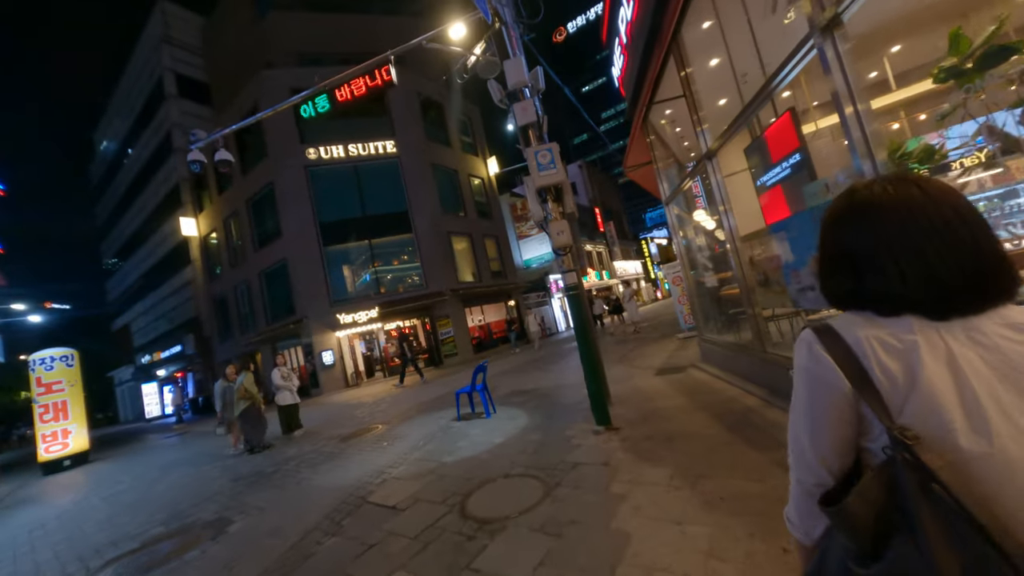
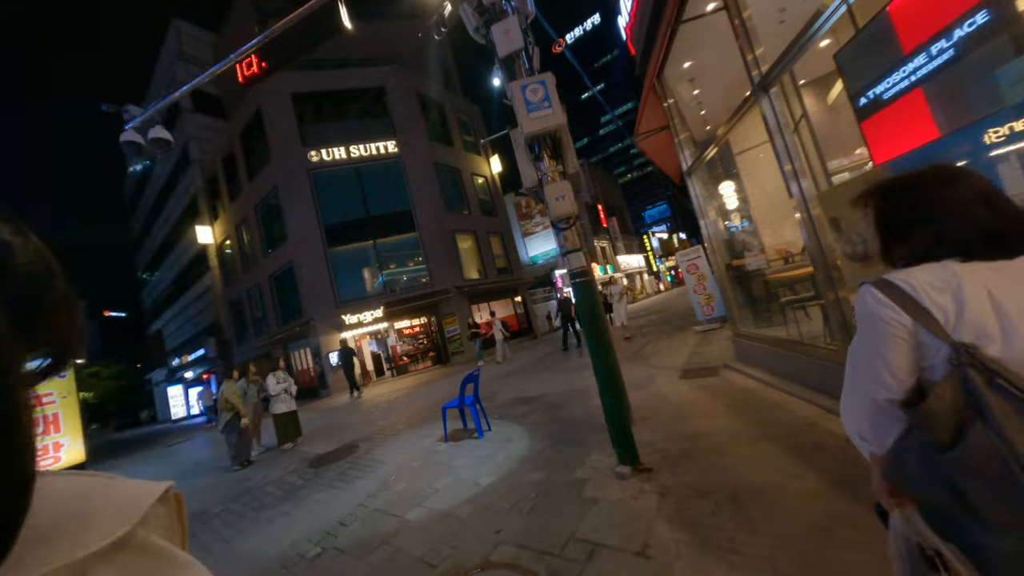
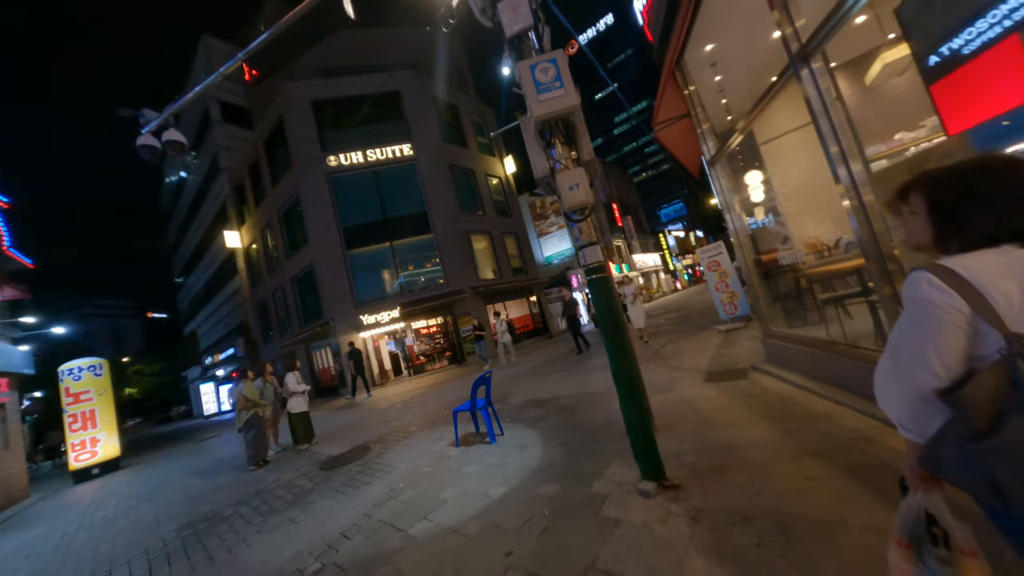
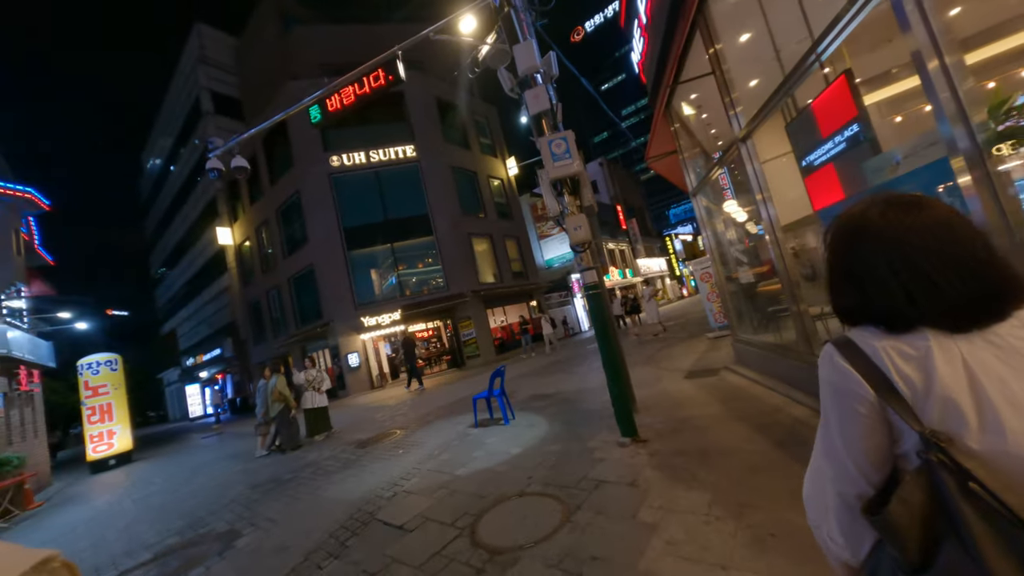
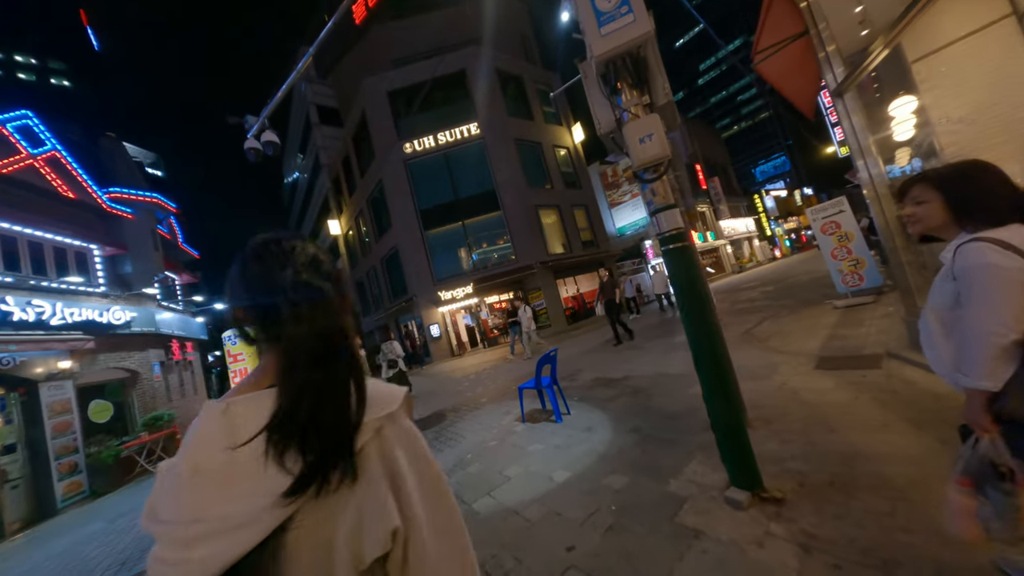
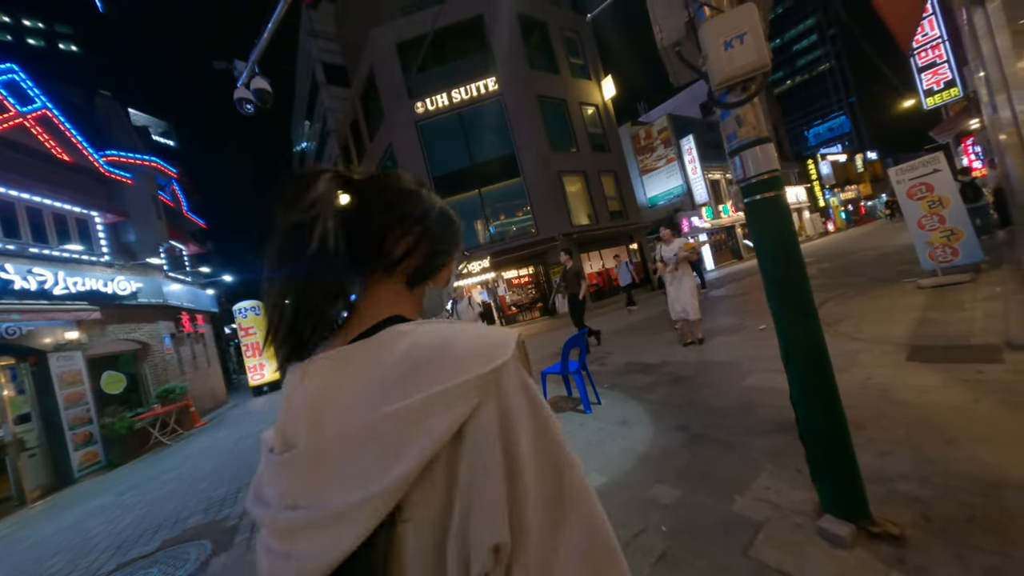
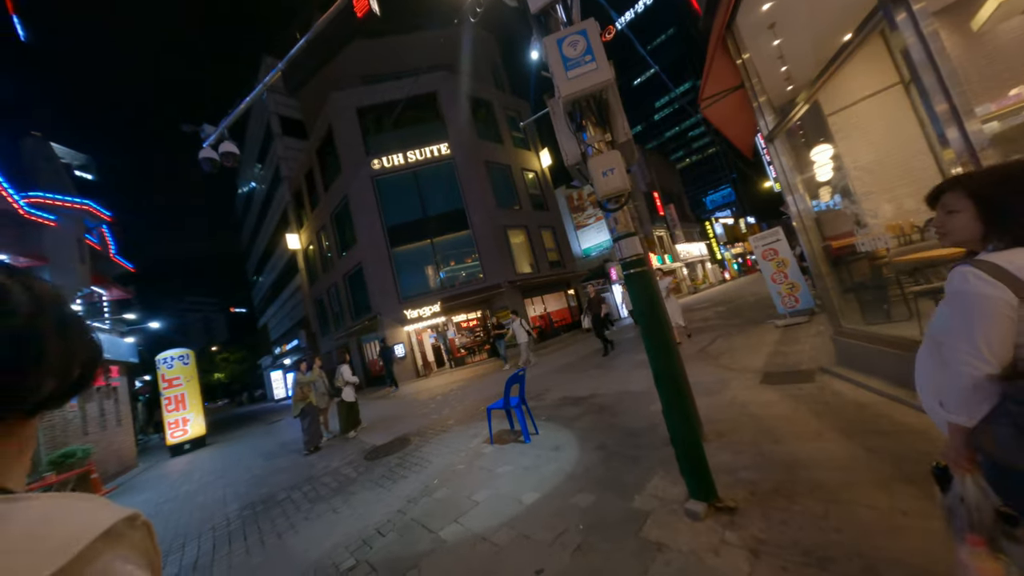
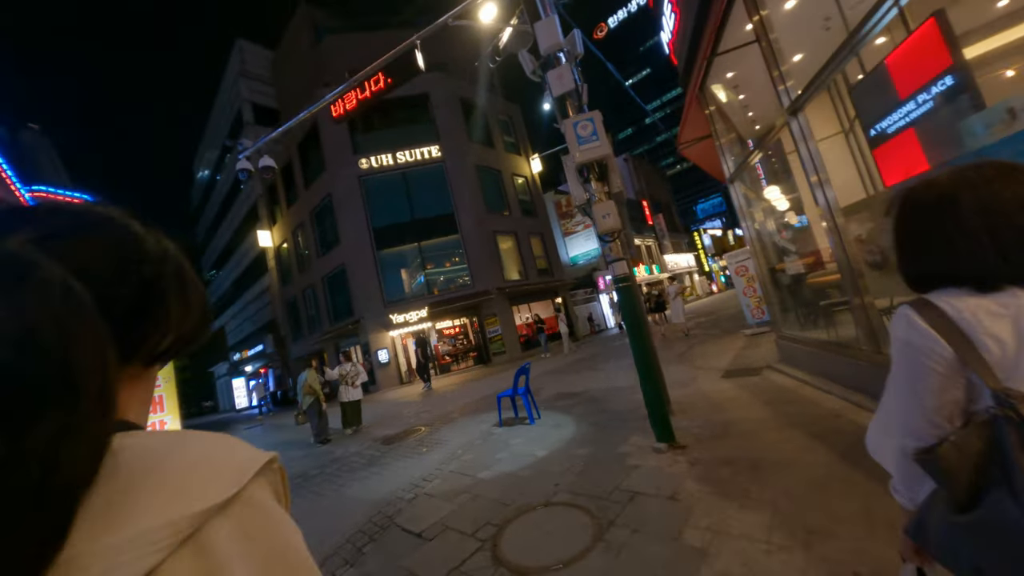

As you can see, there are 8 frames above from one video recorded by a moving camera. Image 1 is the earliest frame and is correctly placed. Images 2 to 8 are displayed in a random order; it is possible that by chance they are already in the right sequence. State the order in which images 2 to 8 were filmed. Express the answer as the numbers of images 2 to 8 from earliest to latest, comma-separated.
4, 8, 2, 3, 7, 5, 6
